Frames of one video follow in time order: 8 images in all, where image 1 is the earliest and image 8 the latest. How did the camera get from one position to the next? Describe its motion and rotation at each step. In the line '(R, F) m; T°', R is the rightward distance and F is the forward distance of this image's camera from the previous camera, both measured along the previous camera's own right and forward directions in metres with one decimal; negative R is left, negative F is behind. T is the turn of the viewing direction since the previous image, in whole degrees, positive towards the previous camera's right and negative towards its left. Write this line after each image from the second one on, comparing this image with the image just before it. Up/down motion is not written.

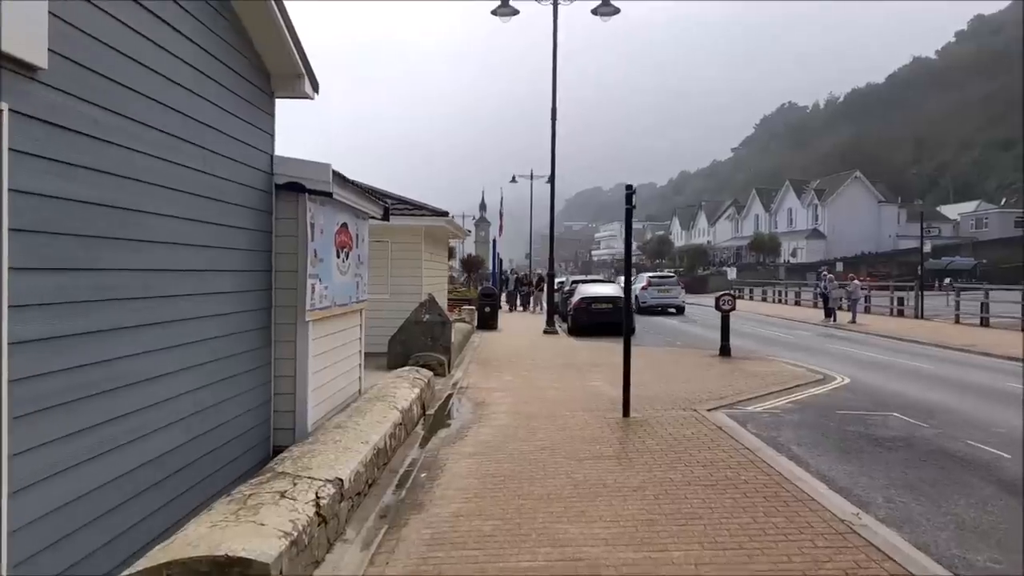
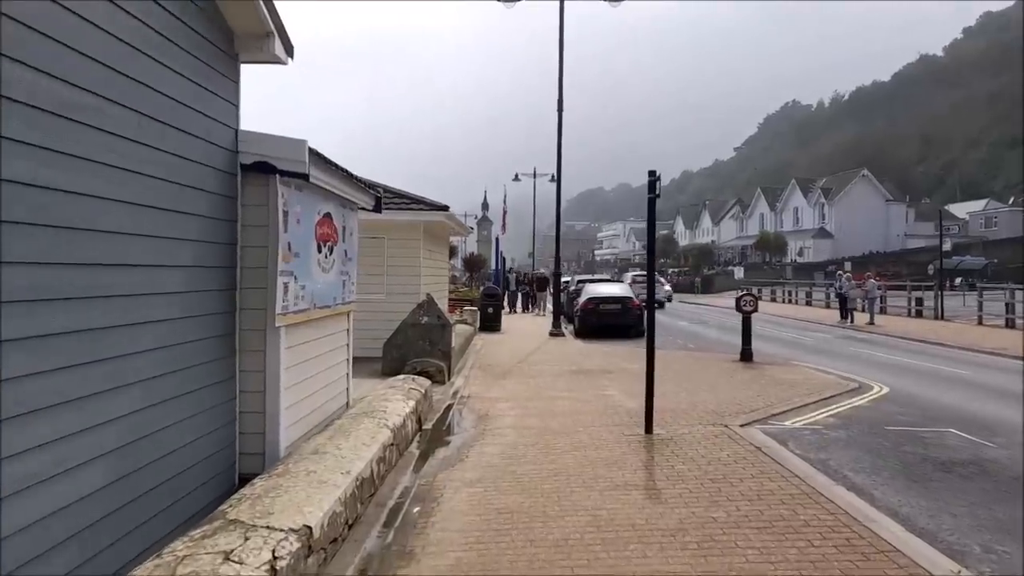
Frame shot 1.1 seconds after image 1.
(-0.1, +1.1) m; 0°
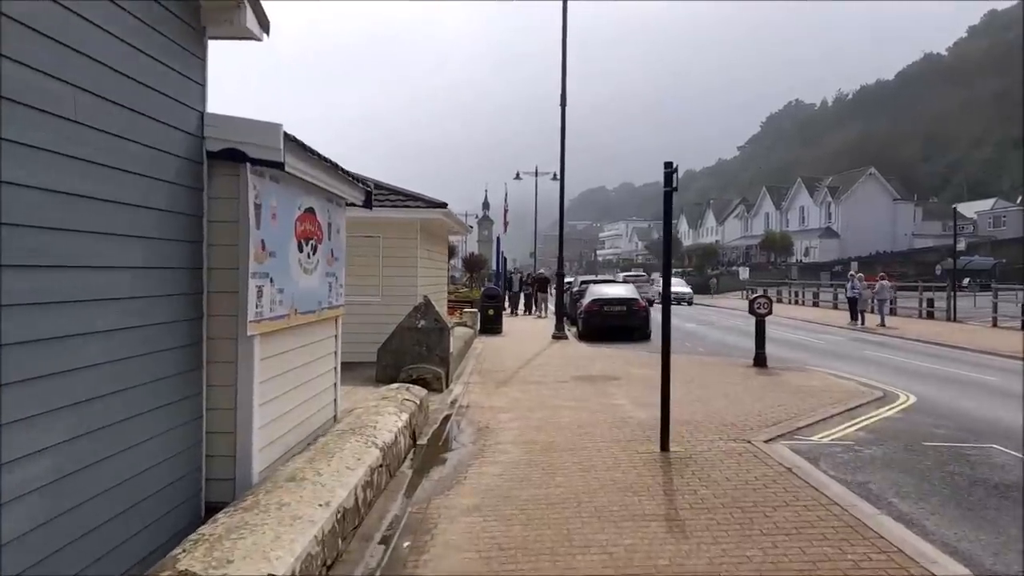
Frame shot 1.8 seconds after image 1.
(0.0, +0.7) m; 0°
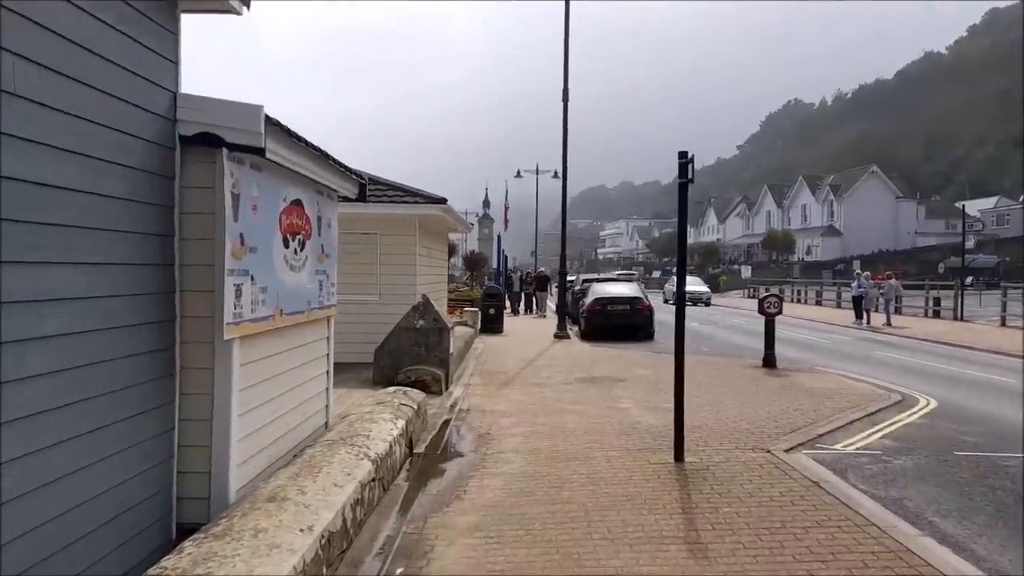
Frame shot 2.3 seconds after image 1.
(0.0, +0.5) m; 0°
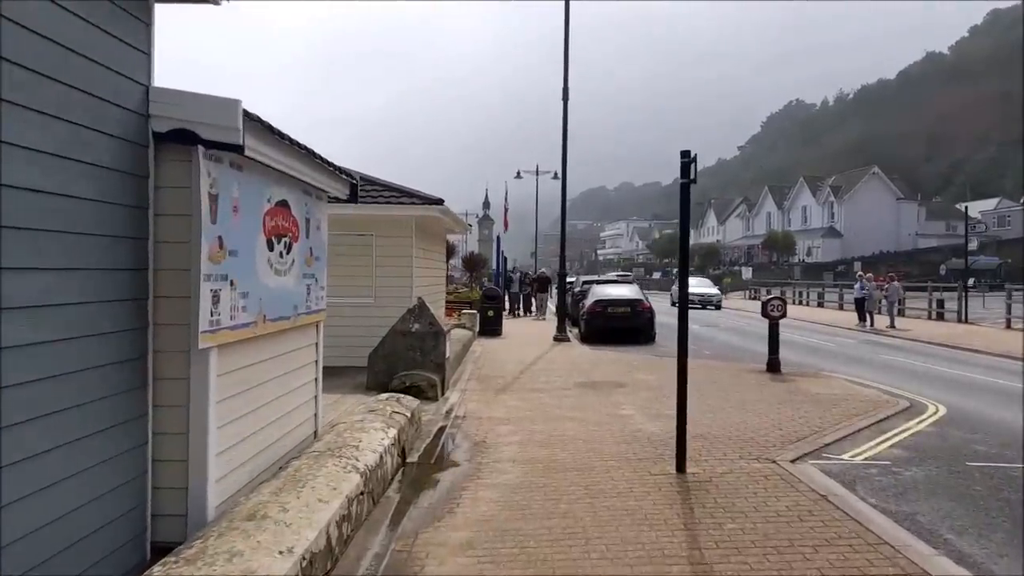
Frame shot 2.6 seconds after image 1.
(0.0, +0.2) m; 0°
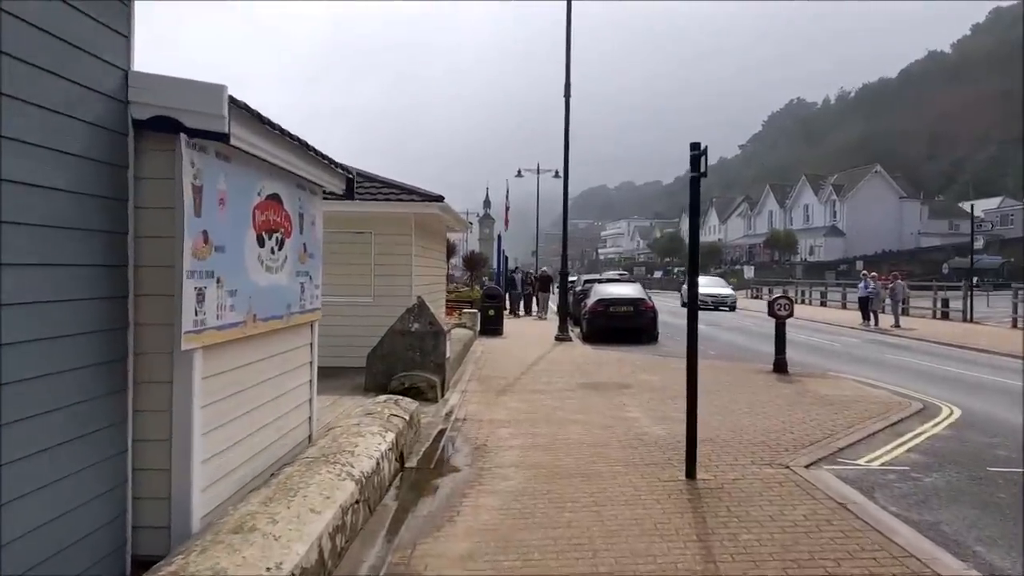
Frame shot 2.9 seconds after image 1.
(0.0, +0.3) m; 0°
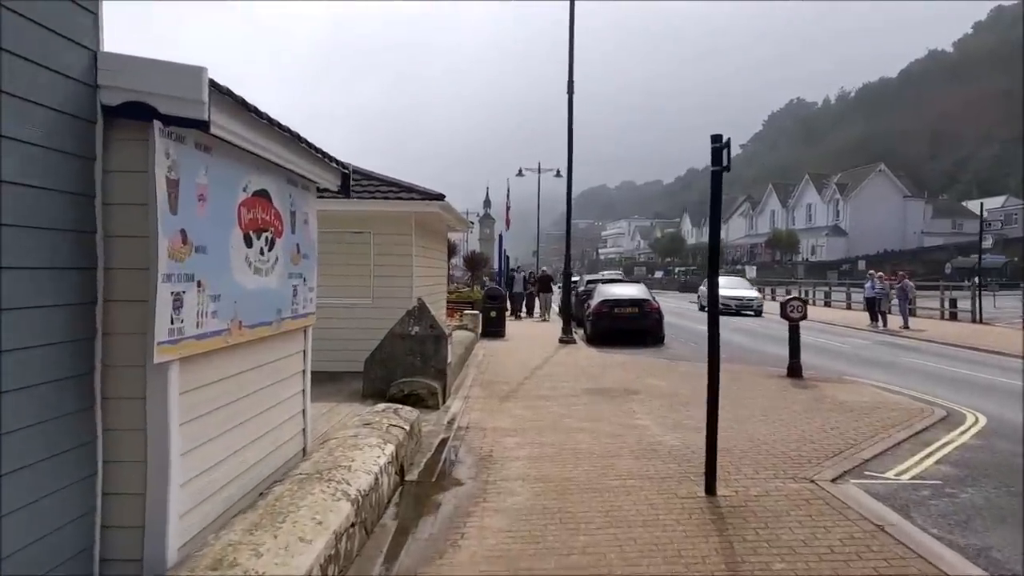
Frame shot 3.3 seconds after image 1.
(-0.1, +0.4) m; 0°
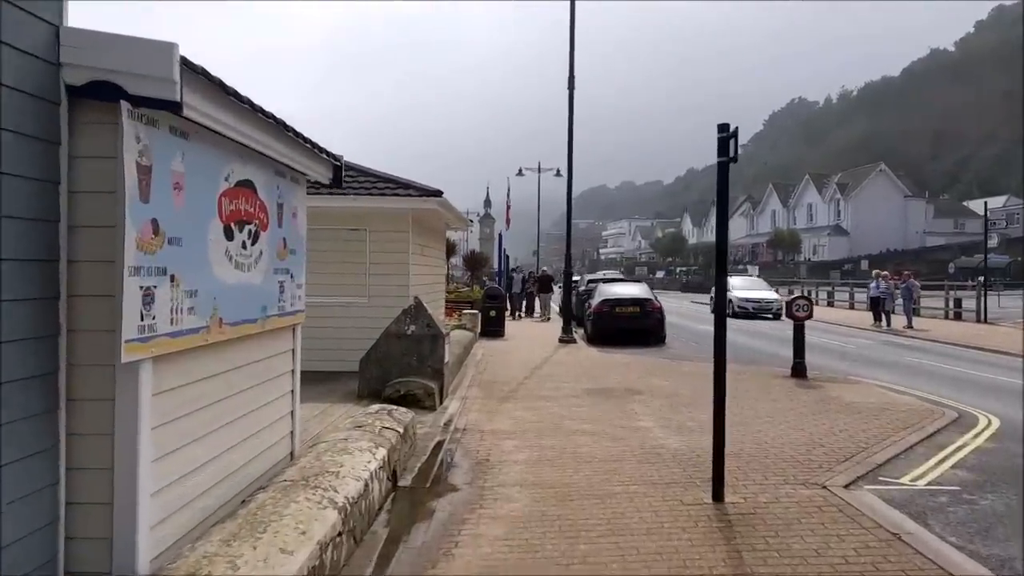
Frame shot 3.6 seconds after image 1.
(0.0, +0.3) m; 0°
